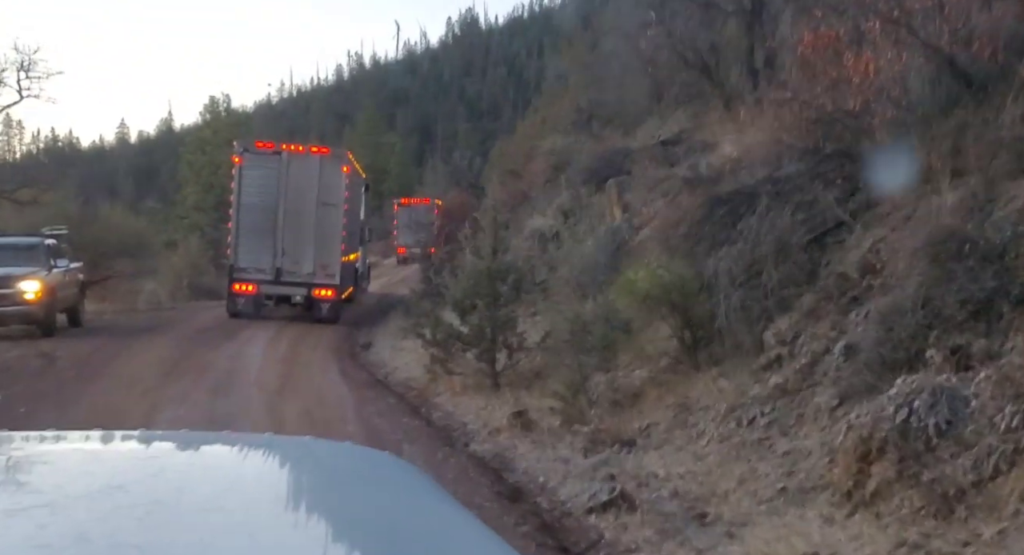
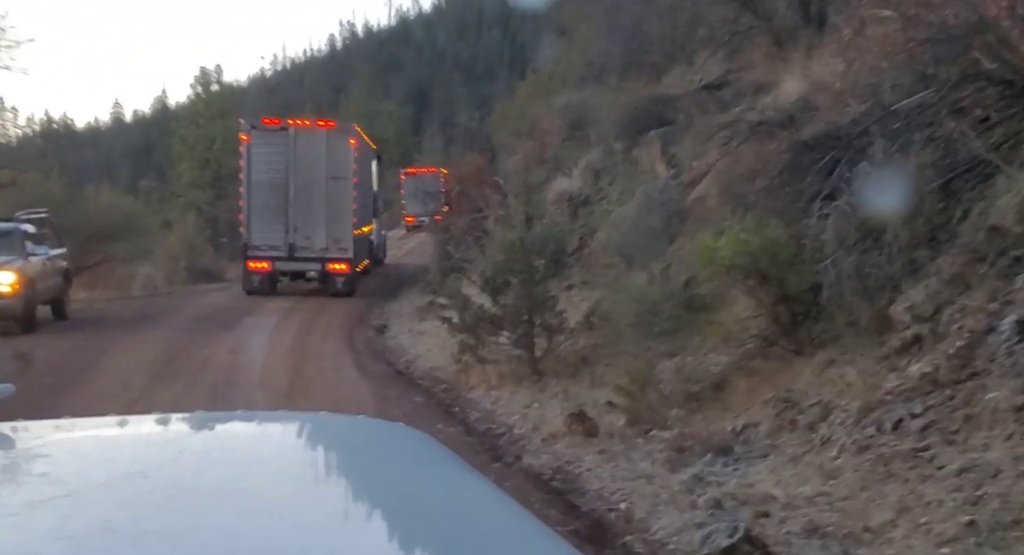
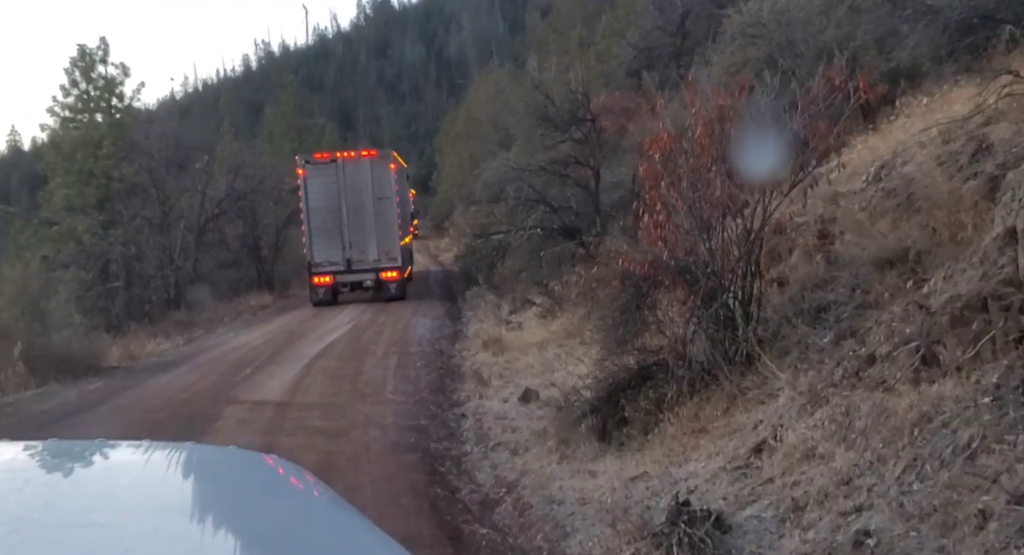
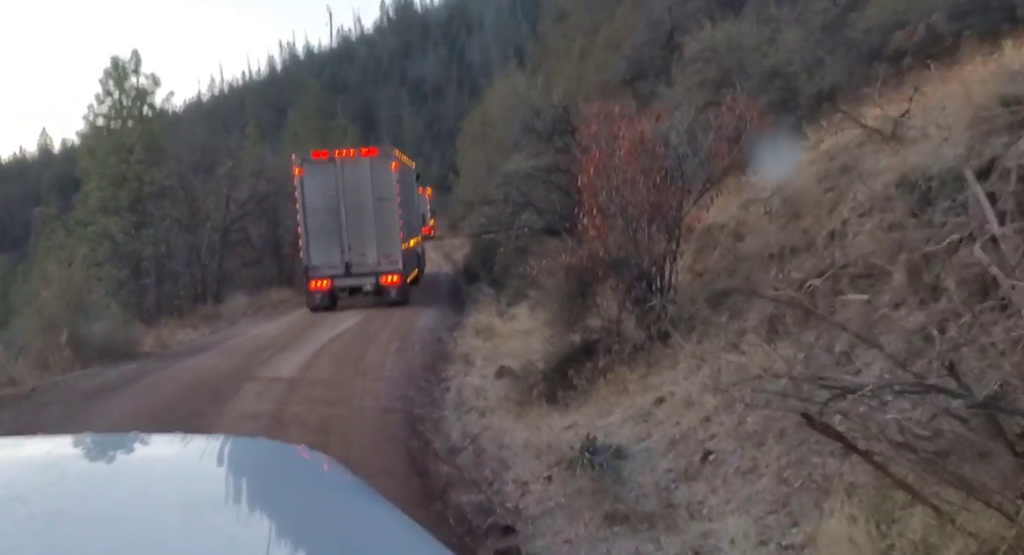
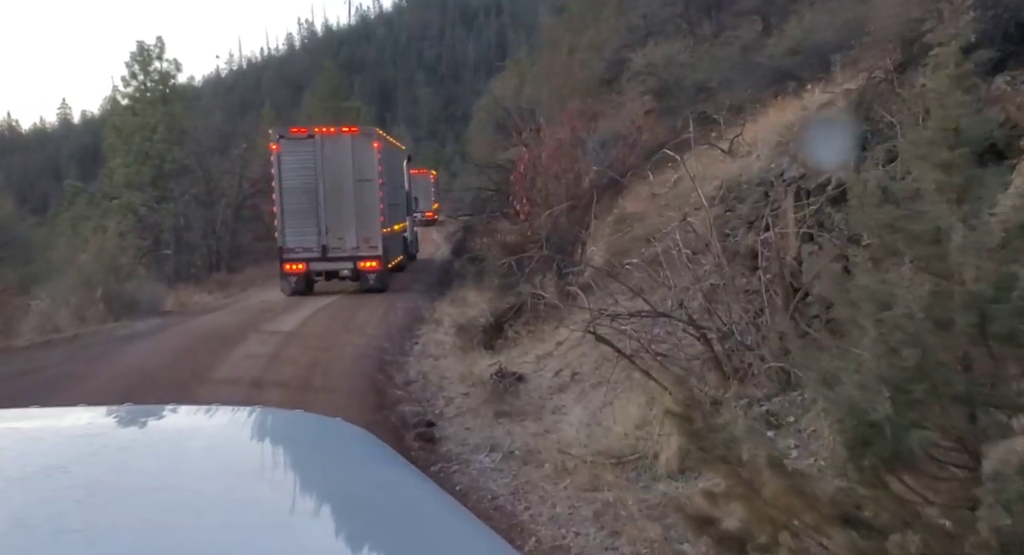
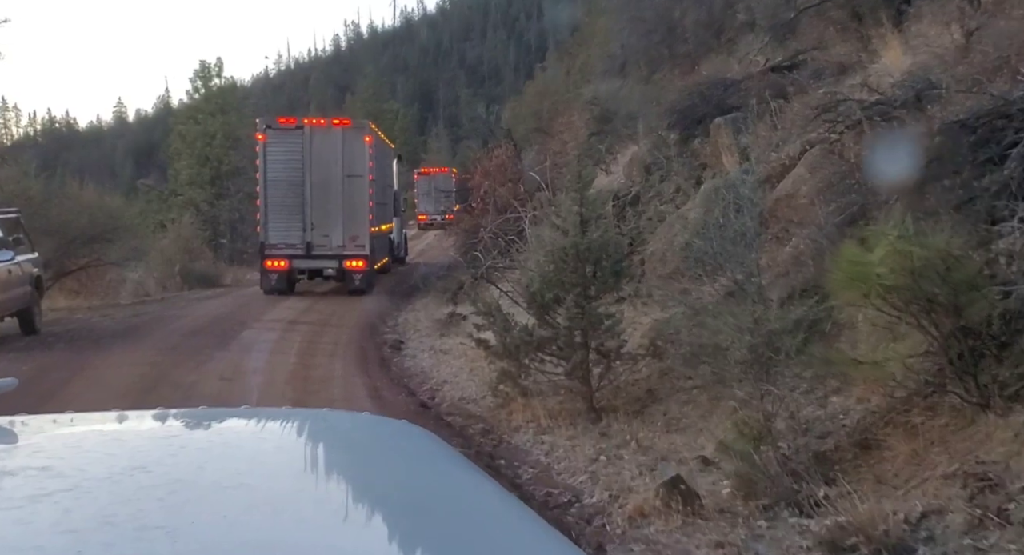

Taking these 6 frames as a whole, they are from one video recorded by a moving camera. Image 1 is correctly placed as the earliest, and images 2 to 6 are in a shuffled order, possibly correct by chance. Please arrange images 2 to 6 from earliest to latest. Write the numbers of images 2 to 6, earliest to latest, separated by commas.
2, 6, 5, 4, 3
